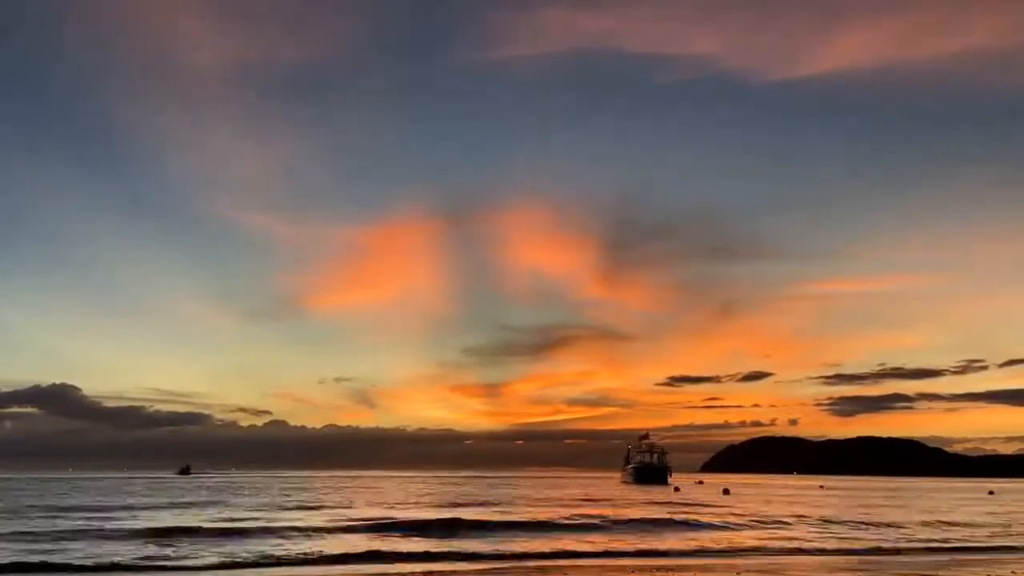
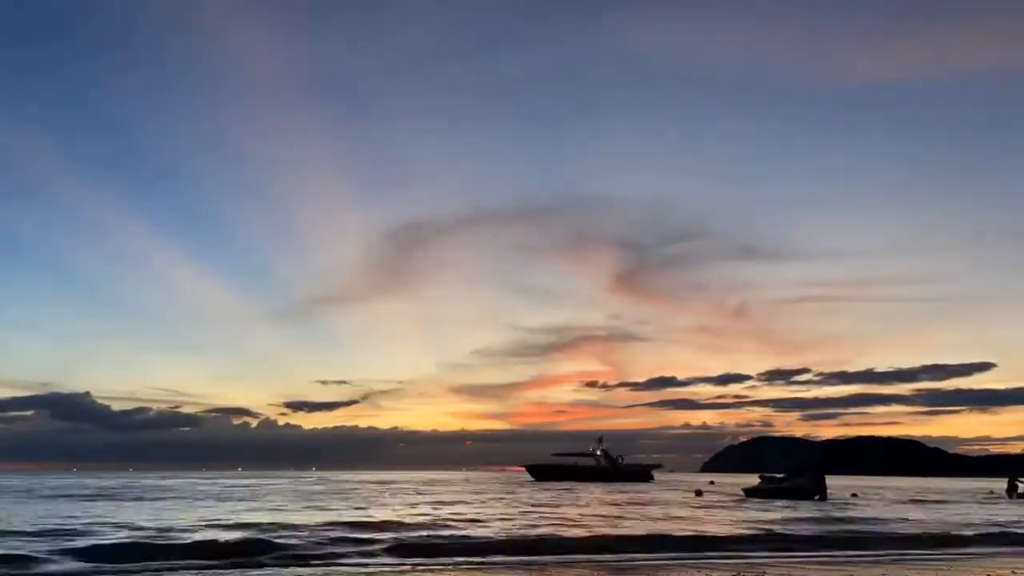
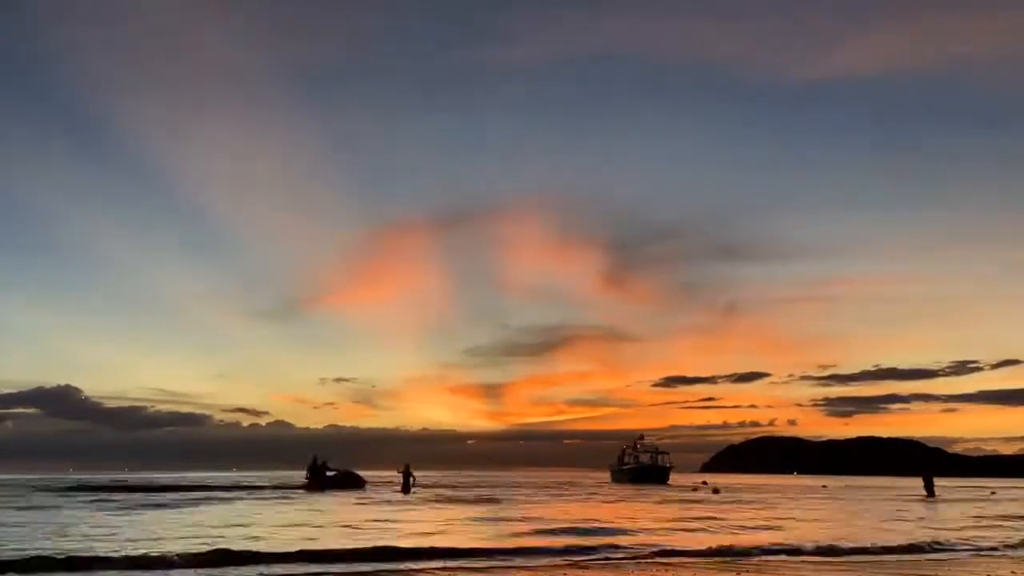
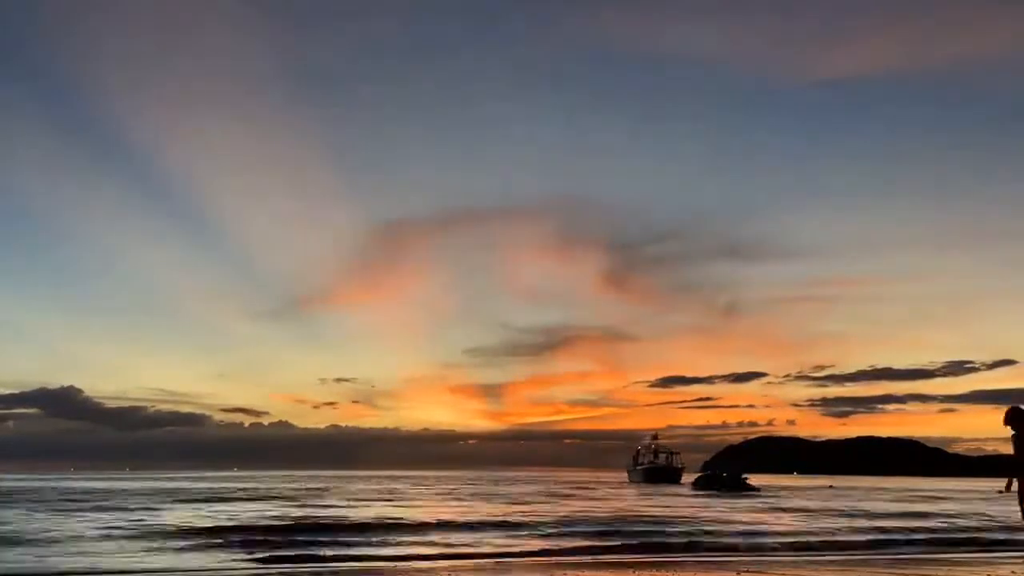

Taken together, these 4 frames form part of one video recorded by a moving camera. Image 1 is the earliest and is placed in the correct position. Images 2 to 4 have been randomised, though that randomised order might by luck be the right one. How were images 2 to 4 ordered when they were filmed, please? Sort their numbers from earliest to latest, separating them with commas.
3, 4, 2
